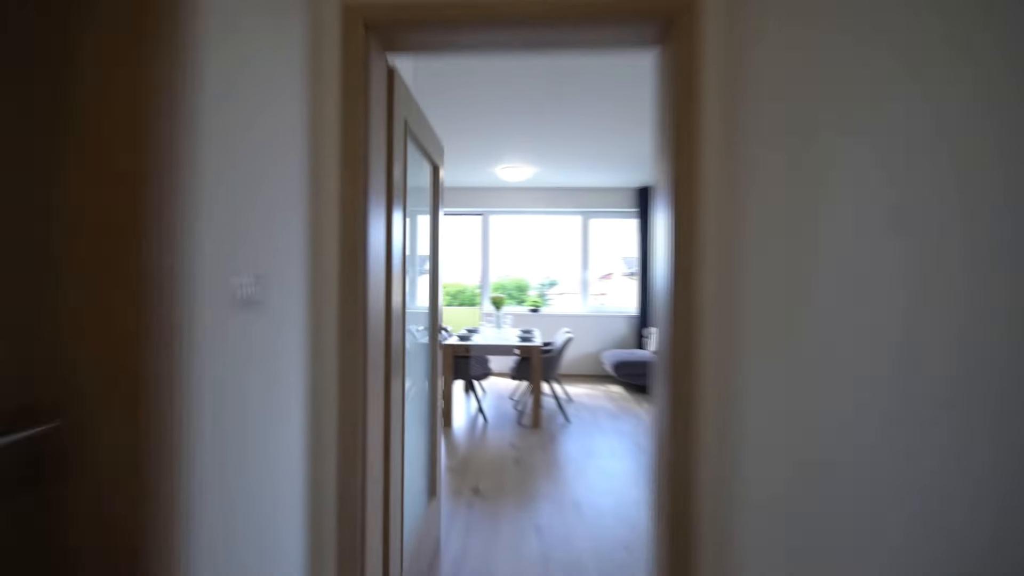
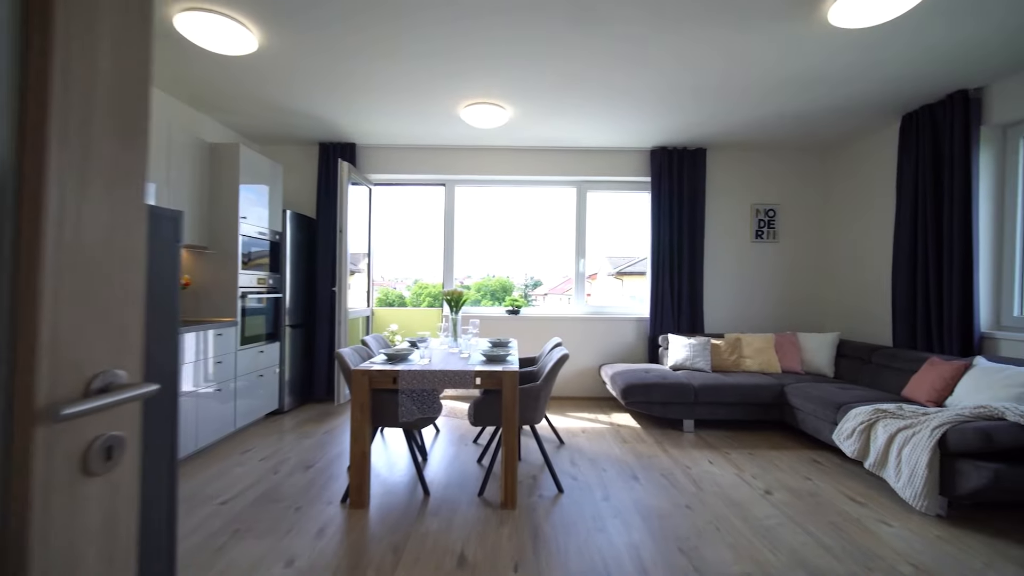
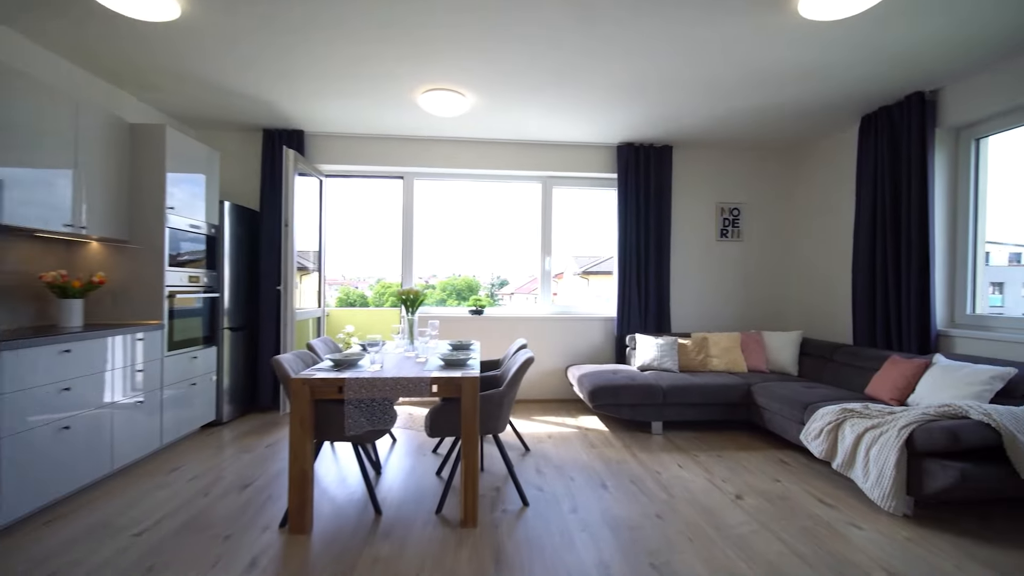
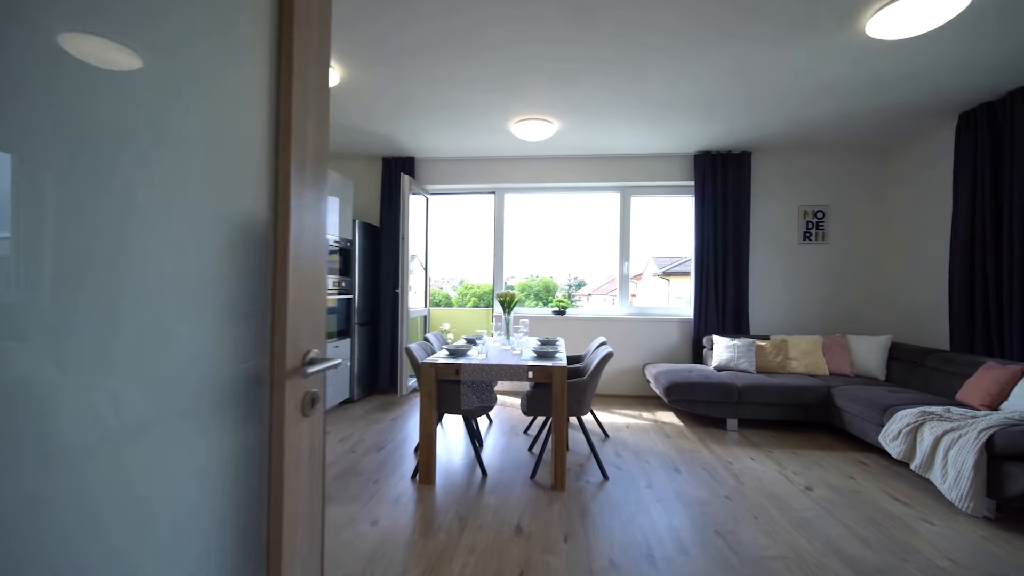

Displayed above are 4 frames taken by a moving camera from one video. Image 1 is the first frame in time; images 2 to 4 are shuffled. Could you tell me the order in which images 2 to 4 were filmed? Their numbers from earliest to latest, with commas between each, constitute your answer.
4, 2, 3
